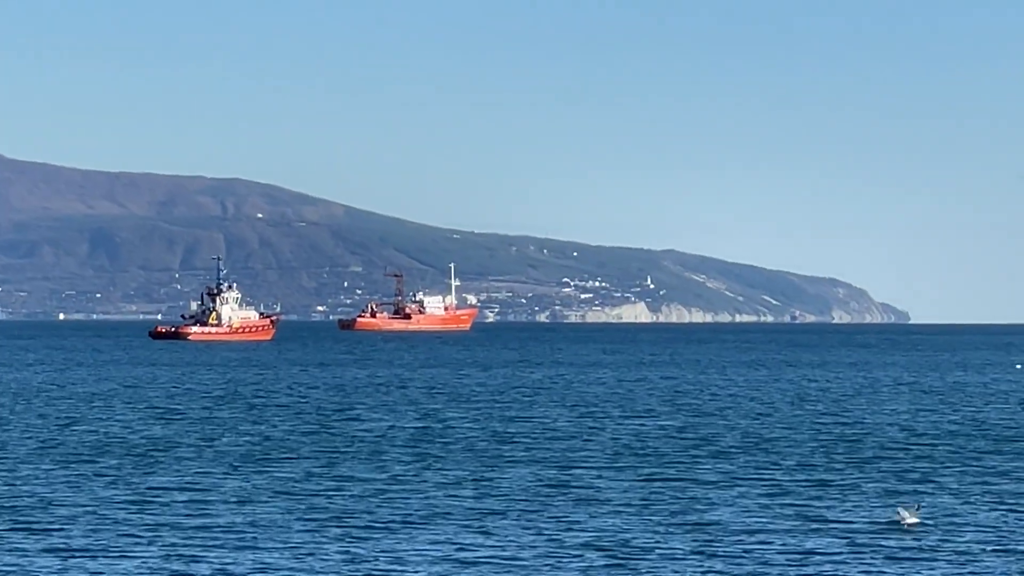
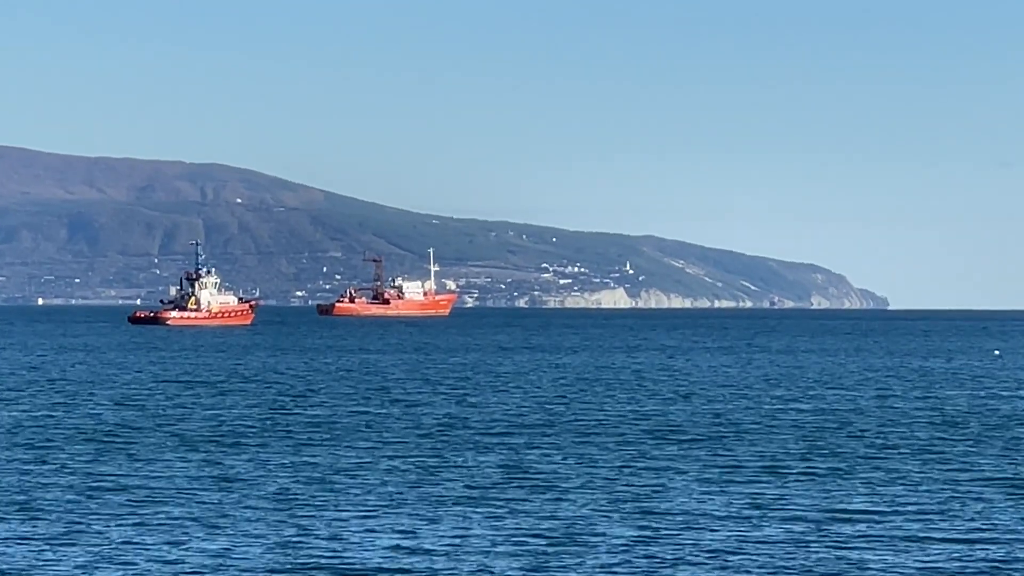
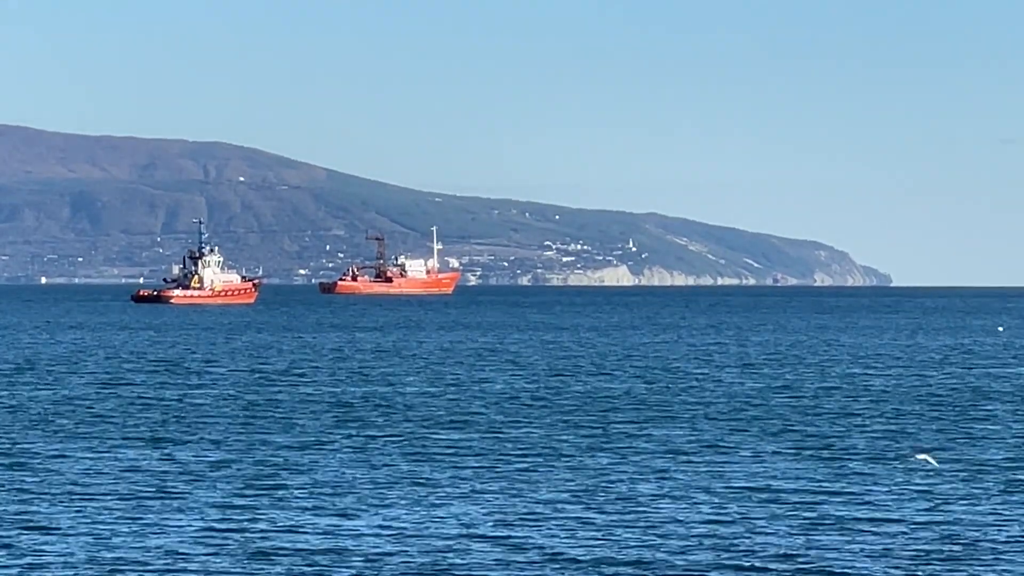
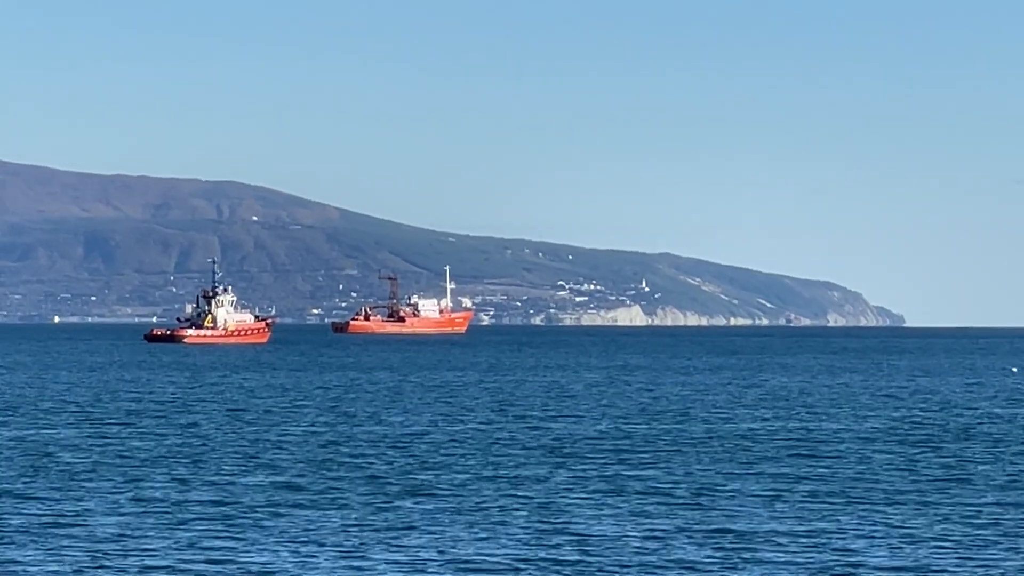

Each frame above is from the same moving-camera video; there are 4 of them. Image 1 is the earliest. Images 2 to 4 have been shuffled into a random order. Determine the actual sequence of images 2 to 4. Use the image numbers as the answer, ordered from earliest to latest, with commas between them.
2, 3, 4
